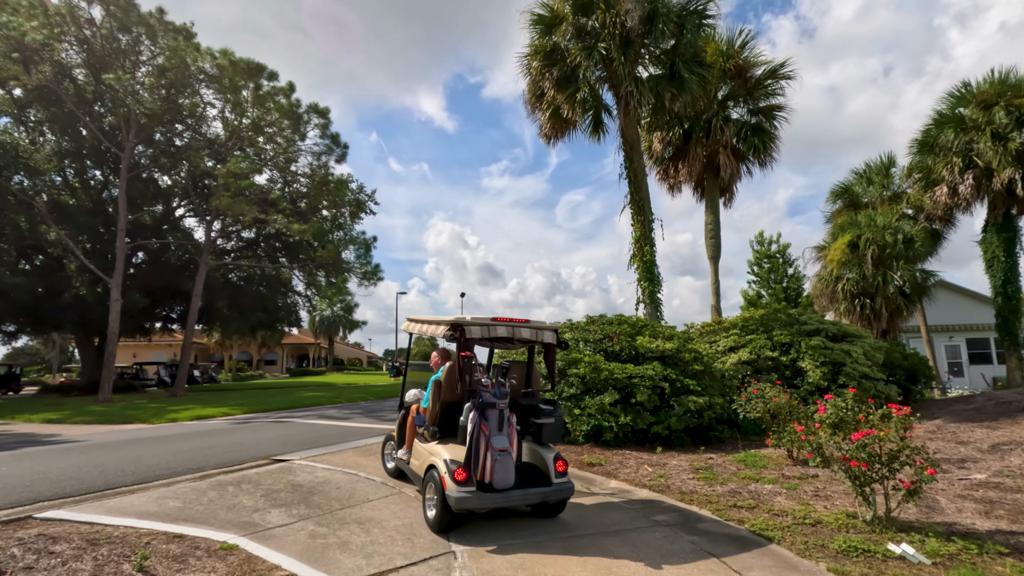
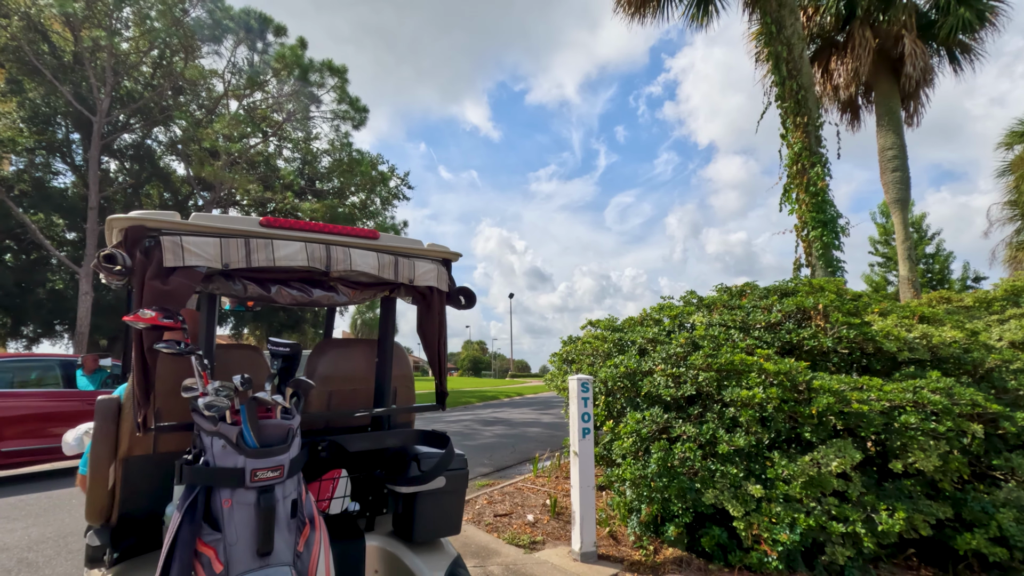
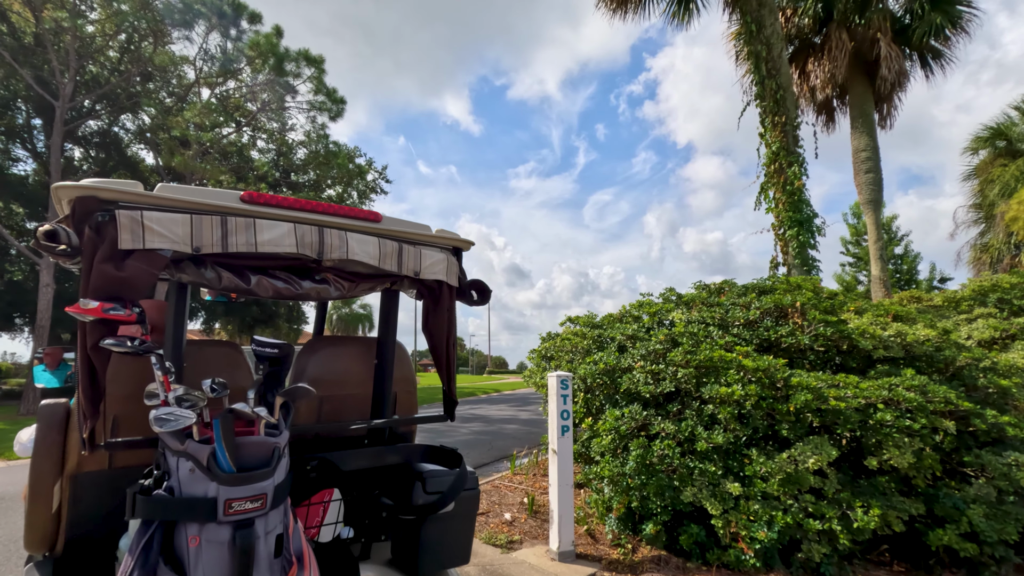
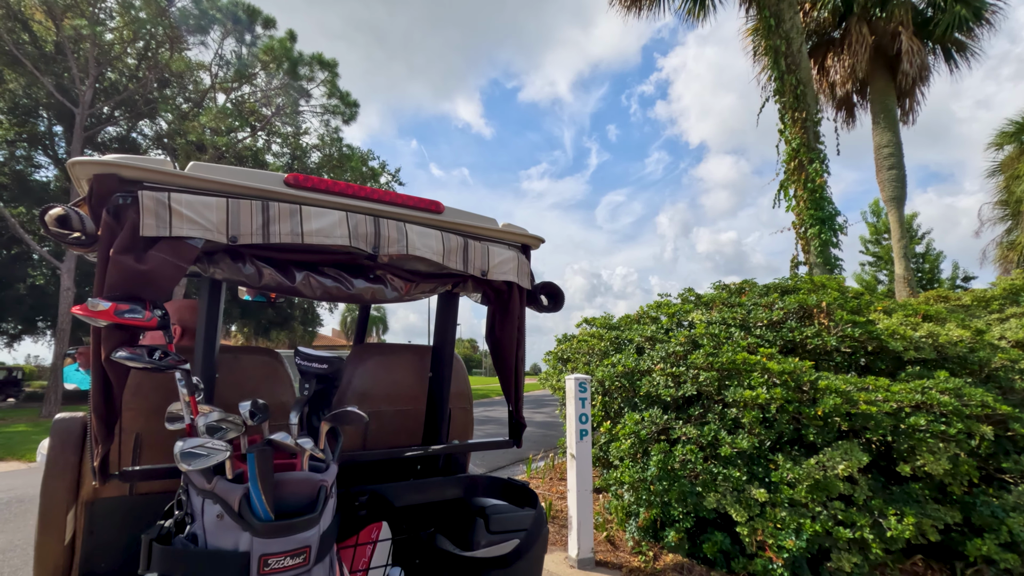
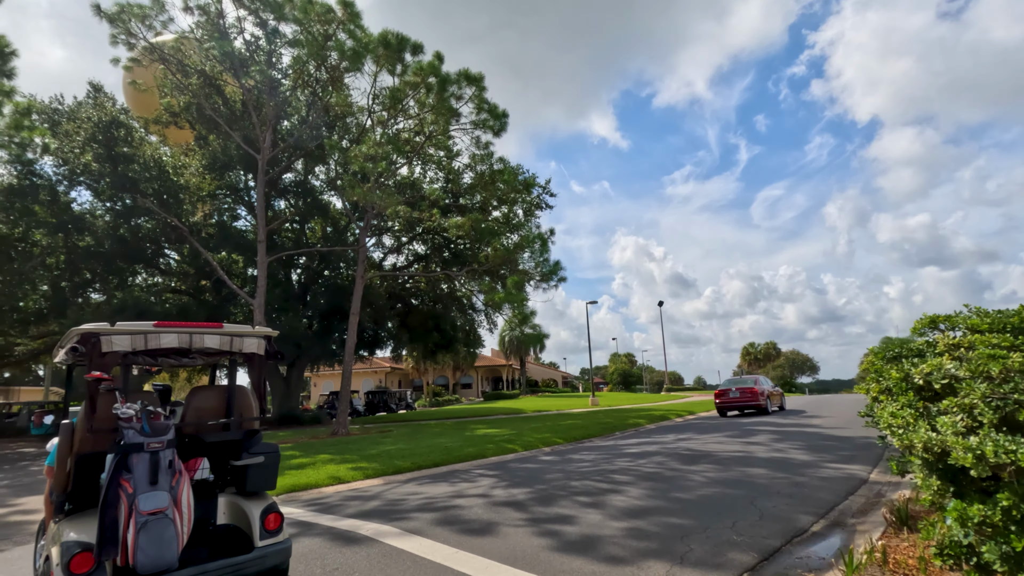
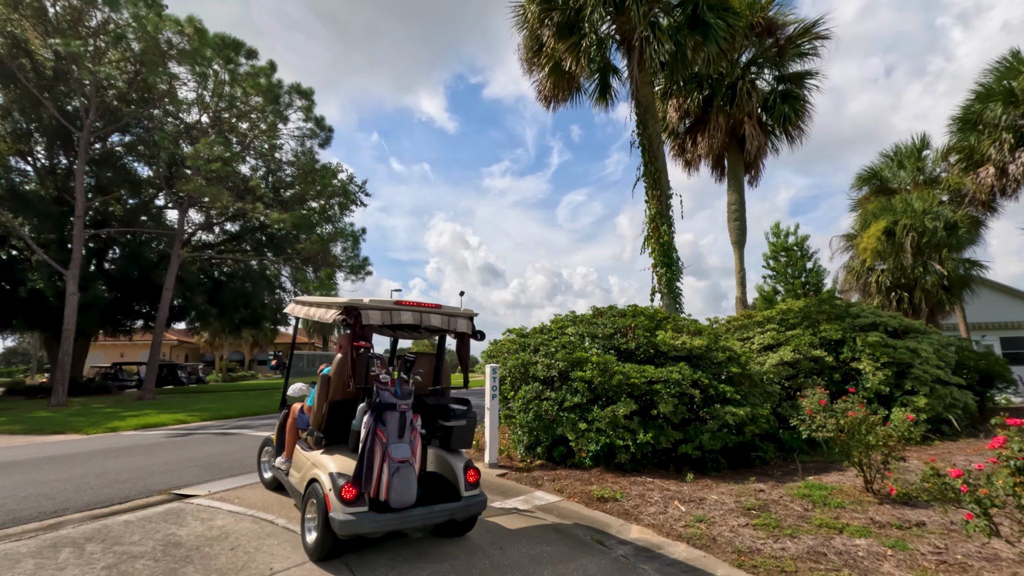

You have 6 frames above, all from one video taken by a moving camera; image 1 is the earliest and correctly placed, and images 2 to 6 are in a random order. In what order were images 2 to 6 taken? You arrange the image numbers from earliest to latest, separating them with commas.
6, 3, 4, 2, 5
